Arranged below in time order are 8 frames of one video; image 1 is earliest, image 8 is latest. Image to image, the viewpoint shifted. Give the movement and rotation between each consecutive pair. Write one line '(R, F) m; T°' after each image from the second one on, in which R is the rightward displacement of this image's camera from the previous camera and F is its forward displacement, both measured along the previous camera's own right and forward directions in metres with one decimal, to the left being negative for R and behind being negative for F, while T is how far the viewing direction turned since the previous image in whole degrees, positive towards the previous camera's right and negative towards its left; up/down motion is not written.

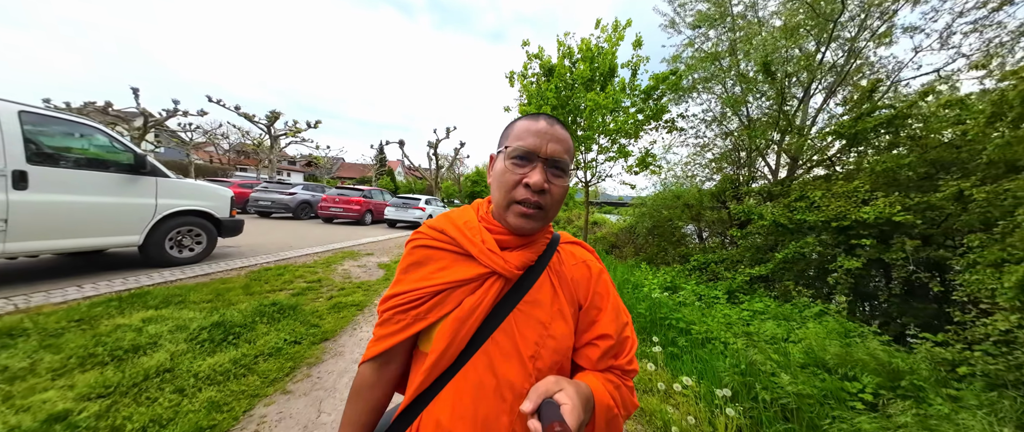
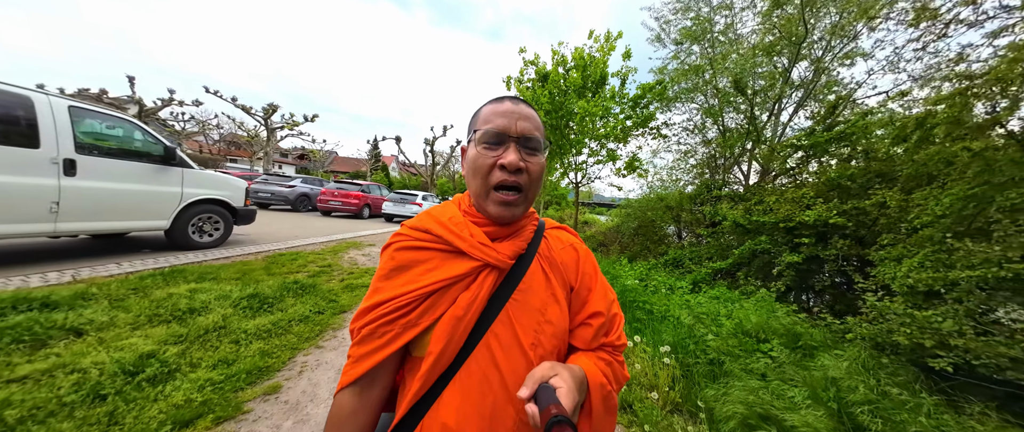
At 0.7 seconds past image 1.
(0.0, -0.5) m; +1°
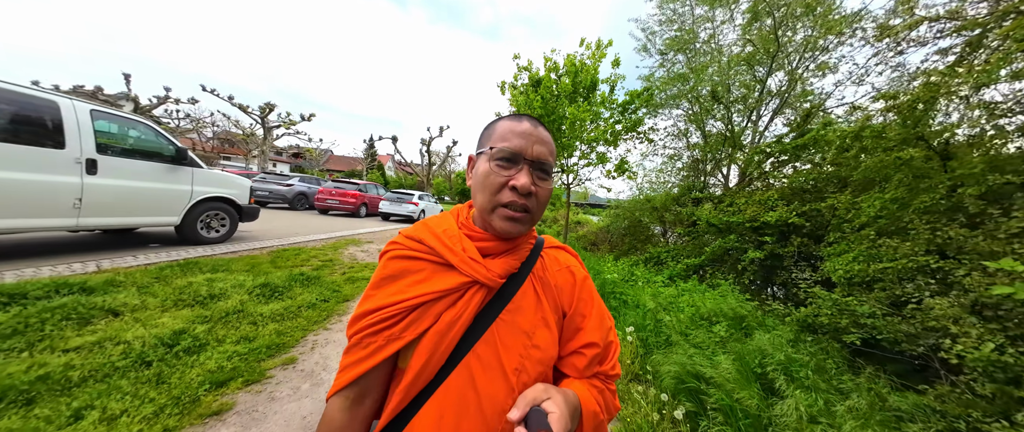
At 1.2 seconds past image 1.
(+0.1, -0.3) m; +1°
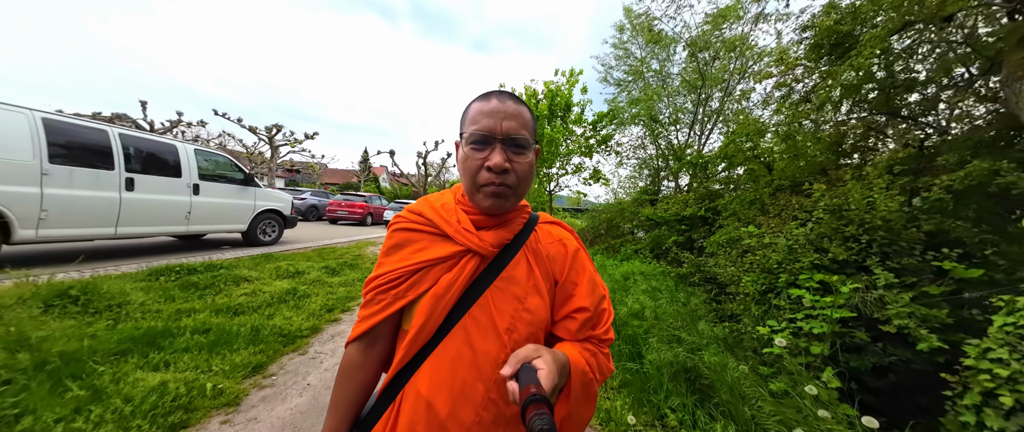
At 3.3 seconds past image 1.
(+0.2, -1.5) m; +1°
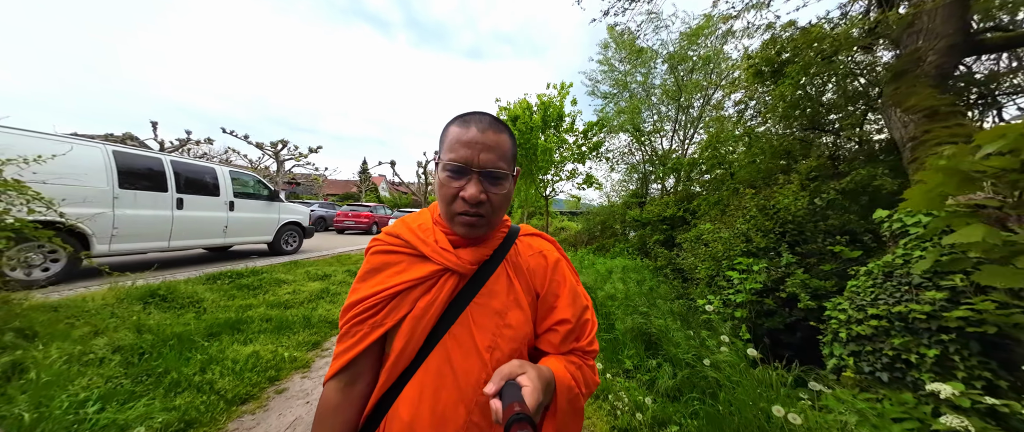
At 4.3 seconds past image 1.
(0.0, -0.7) m; 0°
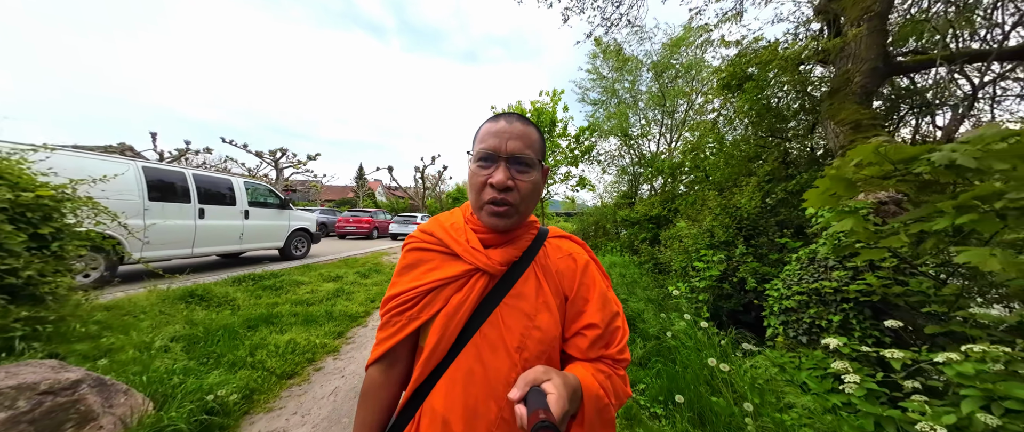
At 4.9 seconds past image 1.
(0.0, -0.5) m; +1°
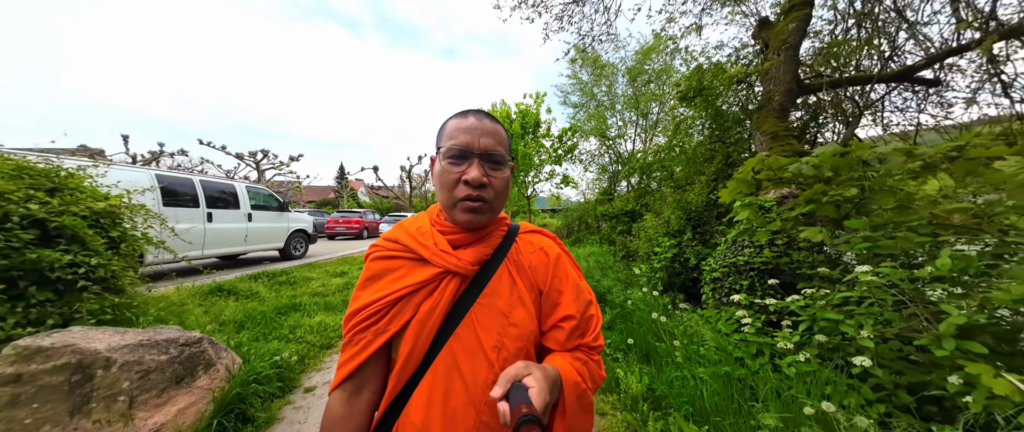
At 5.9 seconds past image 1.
(-0.1, -0.6) m; +3°
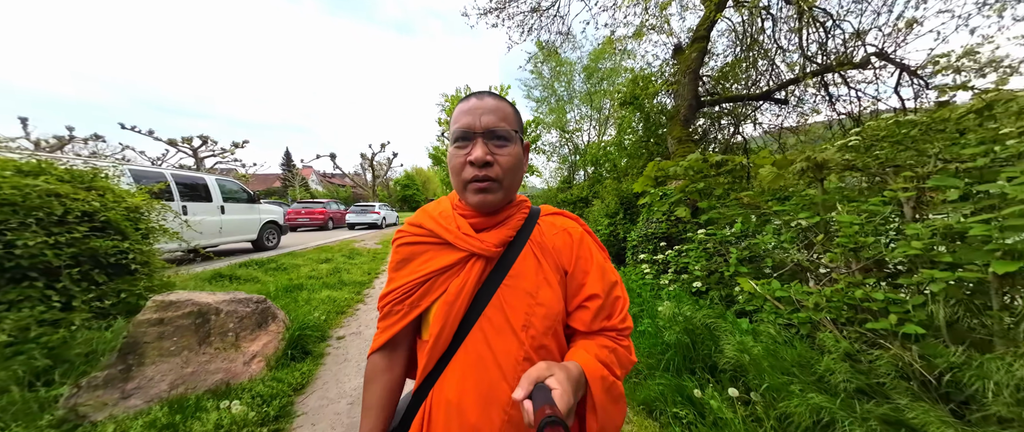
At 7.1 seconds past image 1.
(-0.1, -1.0) m; +7°
